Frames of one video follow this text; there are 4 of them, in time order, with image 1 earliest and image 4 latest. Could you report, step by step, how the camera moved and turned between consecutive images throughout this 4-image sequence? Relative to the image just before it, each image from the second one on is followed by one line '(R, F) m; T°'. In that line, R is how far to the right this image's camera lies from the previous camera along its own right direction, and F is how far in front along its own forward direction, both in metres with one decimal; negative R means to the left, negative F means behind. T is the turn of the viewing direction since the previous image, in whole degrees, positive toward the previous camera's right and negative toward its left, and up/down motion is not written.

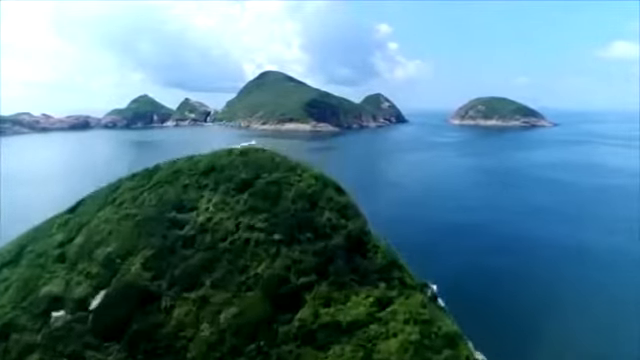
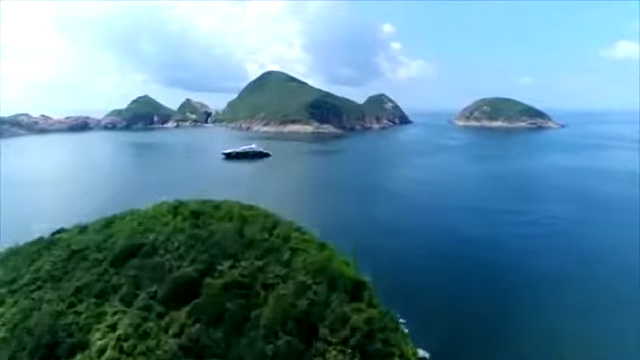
(-0.1, +1.0) m; 0°
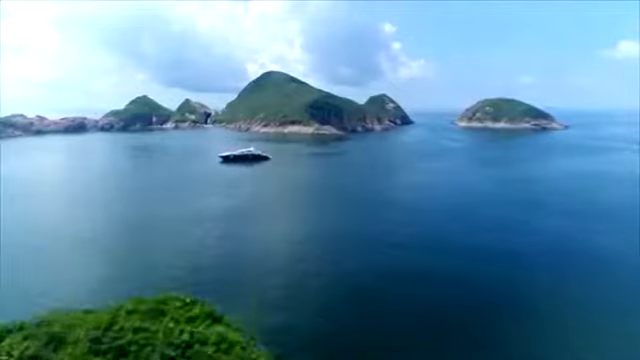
(0.0, +1.0) m; 0°
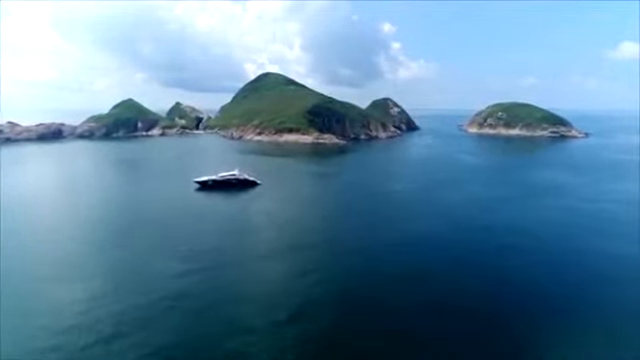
(-0.1, +5.3) m; 0°
